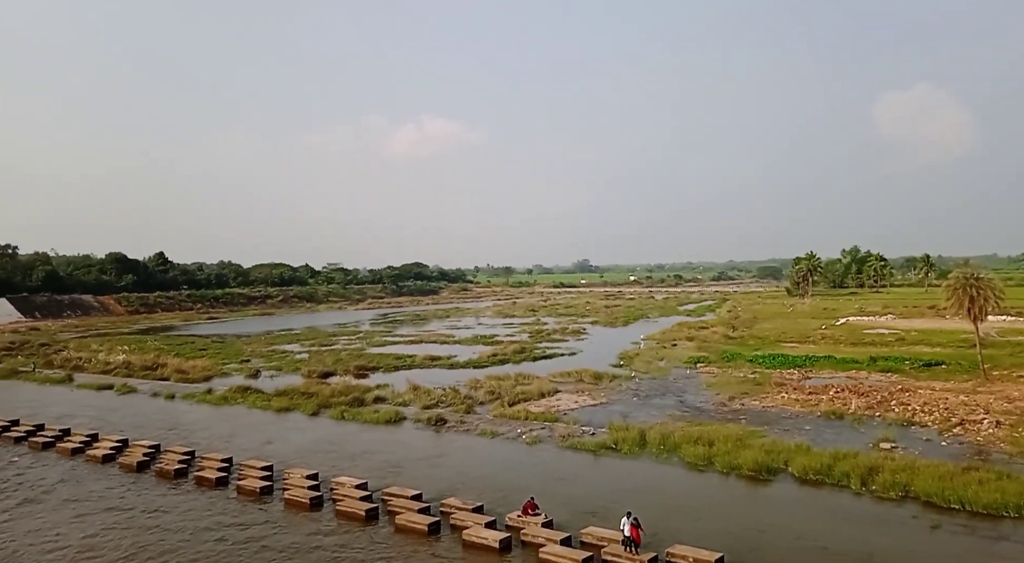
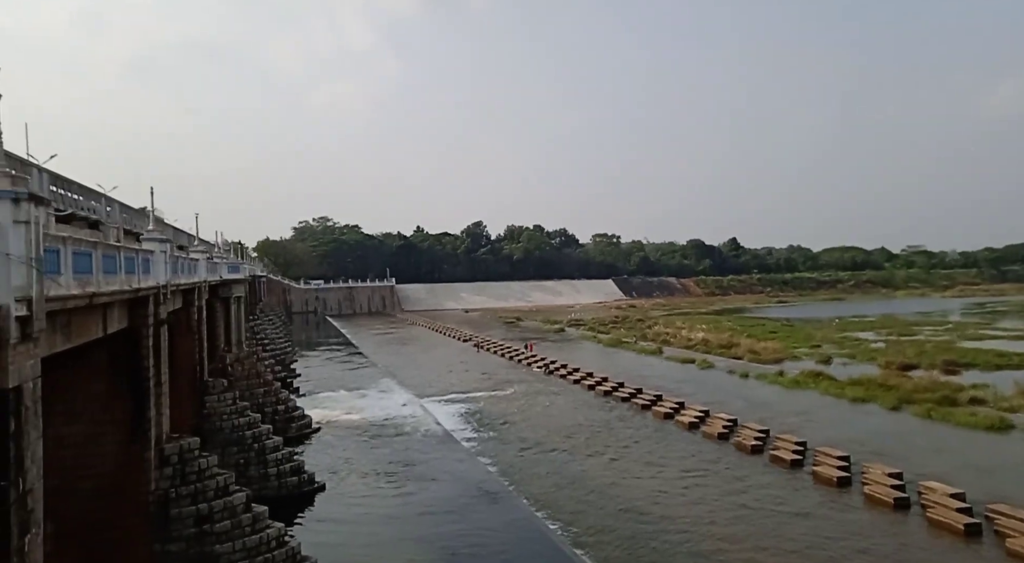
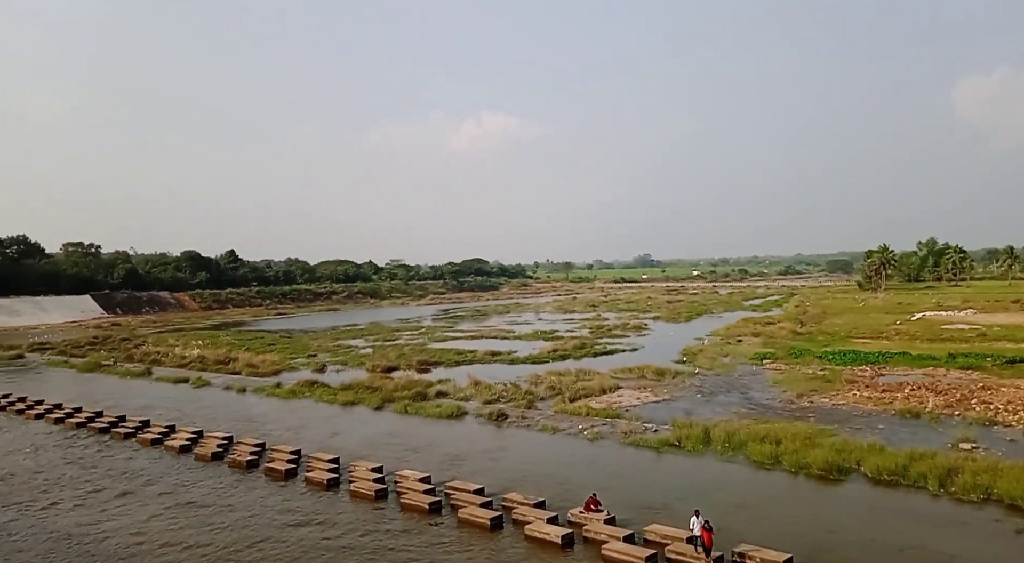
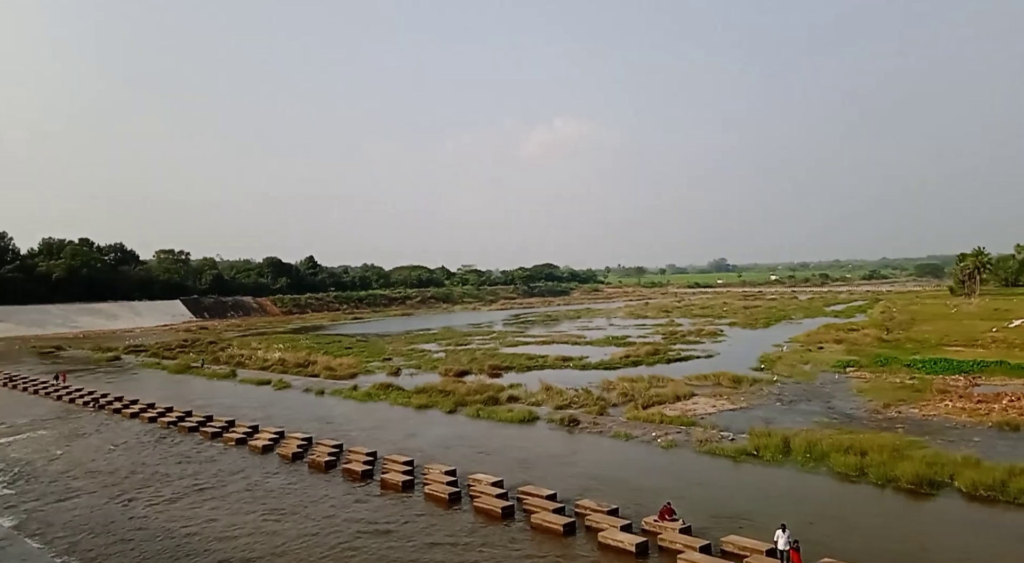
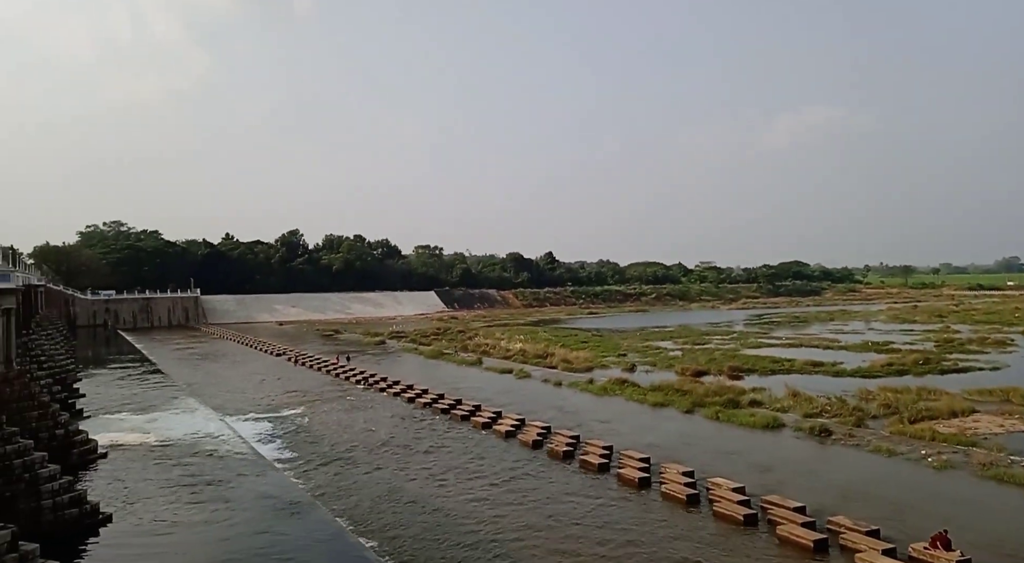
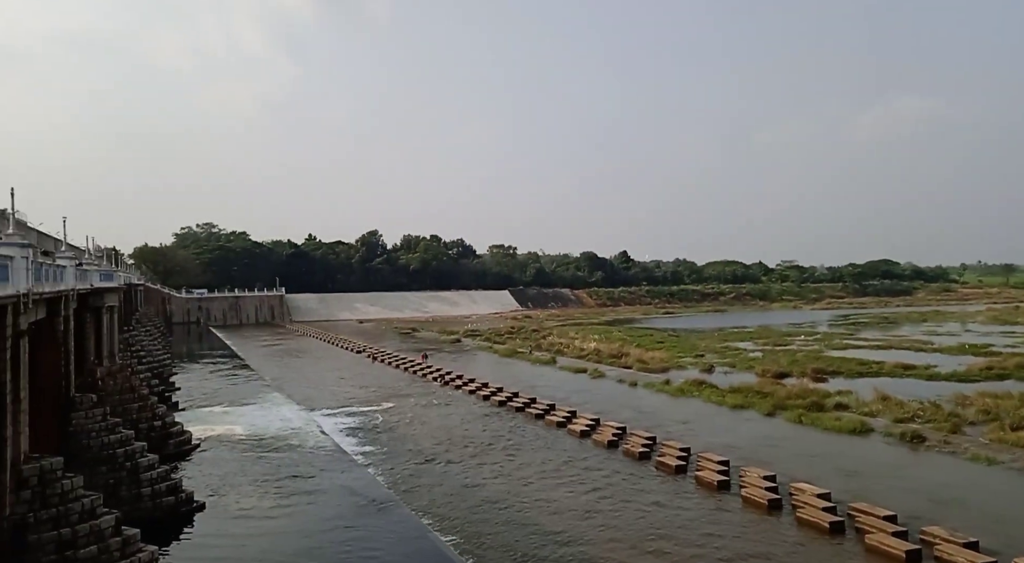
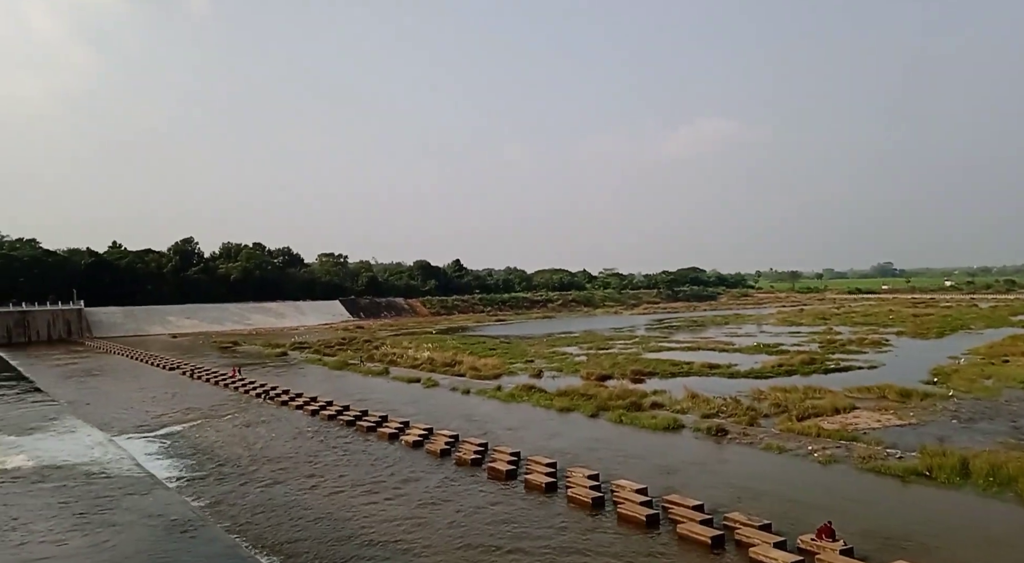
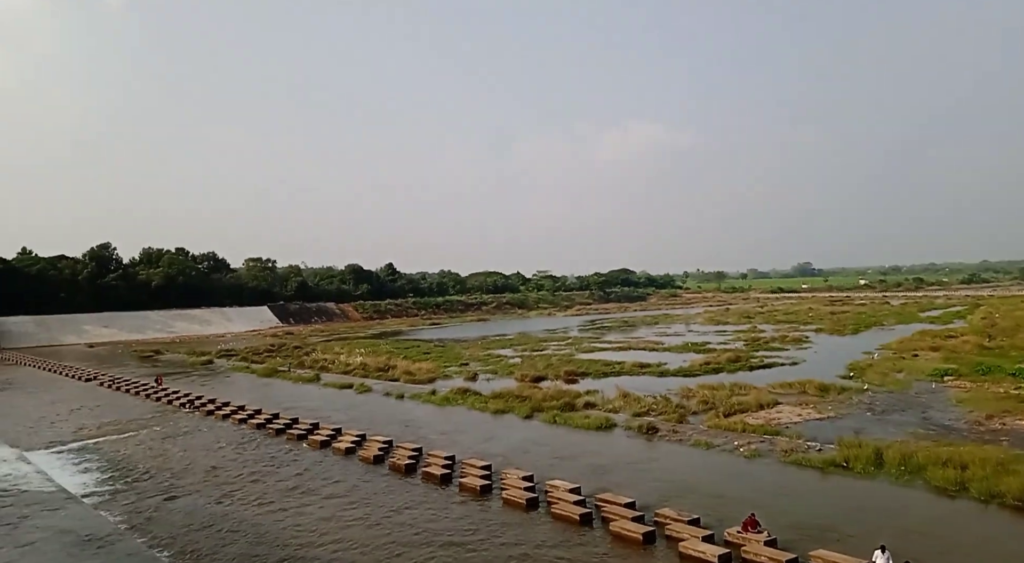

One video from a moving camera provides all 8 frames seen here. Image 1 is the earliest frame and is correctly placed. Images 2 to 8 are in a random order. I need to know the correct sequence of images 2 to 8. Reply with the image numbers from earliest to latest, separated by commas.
3, 4, 8, 7, 5, 6, 2
